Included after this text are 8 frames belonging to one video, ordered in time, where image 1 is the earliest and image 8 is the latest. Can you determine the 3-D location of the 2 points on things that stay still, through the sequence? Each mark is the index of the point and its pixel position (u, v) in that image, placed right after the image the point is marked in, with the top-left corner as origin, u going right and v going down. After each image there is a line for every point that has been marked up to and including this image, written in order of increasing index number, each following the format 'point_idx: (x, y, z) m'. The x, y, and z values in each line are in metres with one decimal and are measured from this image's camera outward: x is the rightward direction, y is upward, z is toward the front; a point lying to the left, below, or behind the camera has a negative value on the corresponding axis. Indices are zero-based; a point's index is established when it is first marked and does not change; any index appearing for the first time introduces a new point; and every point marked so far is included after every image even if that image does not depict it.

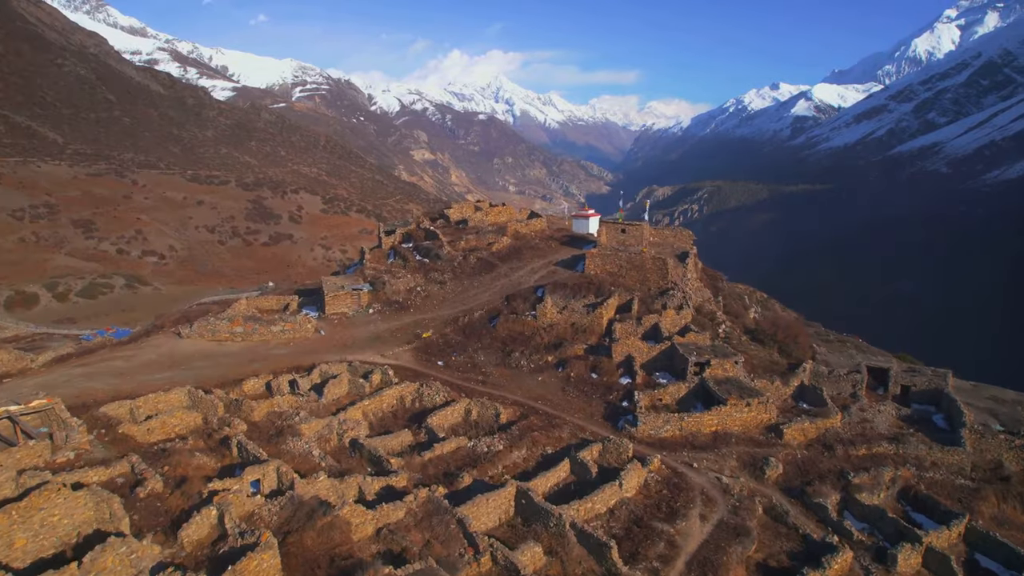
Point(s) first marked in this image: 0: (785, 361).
0: (+6.5, -1.7, +16.7) m
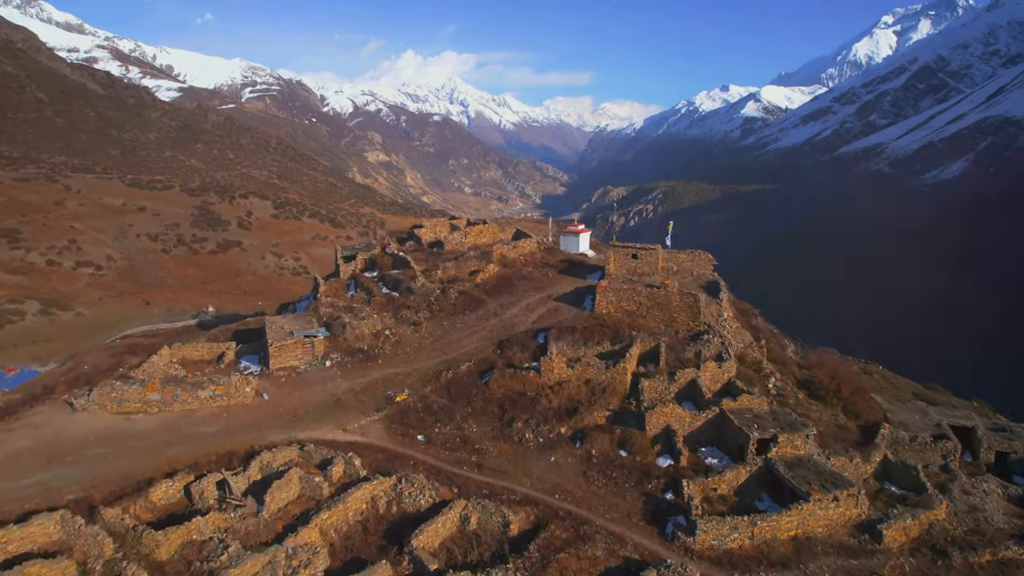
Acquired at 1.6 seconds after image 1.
0: (+6.5, -2.6, +13.3) m
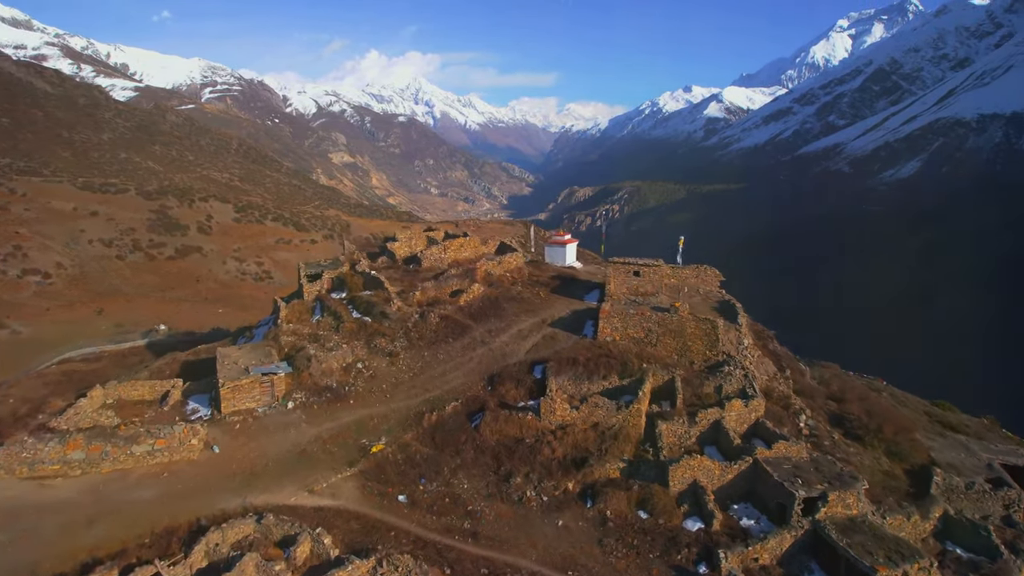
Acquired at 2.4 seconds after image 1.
0: (+6.5, -3.0, +11.6) m
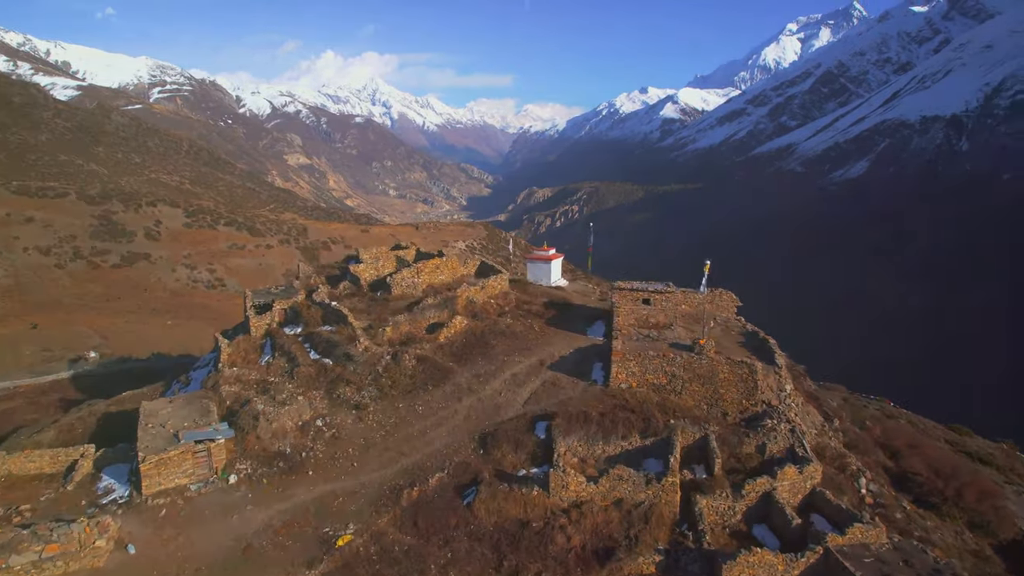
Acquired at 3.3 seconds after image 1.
0: (+6.5, -3.6, +9.6) m
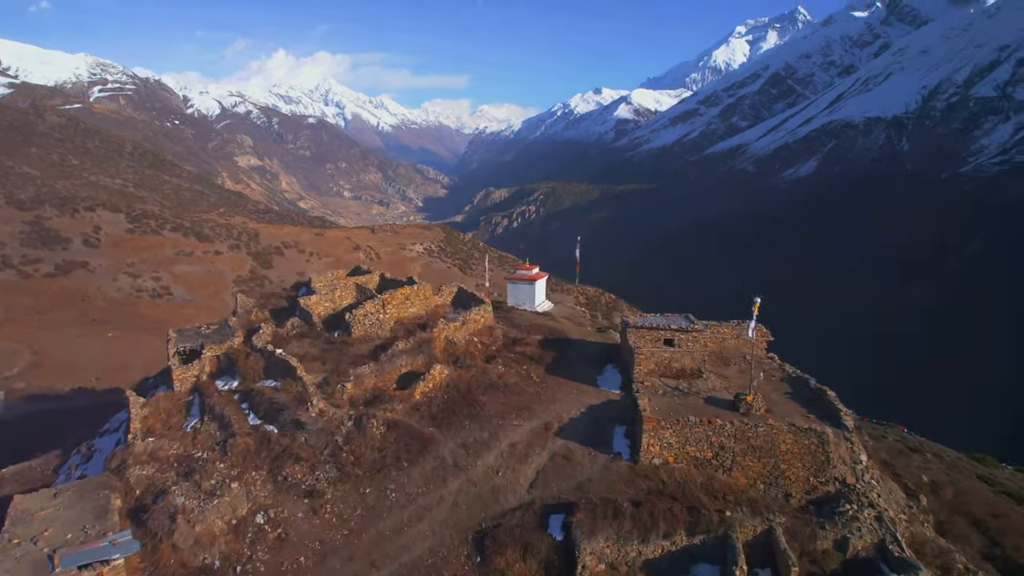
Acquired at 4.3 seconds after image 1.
0: (+6.7, -4.1, +7.3) m
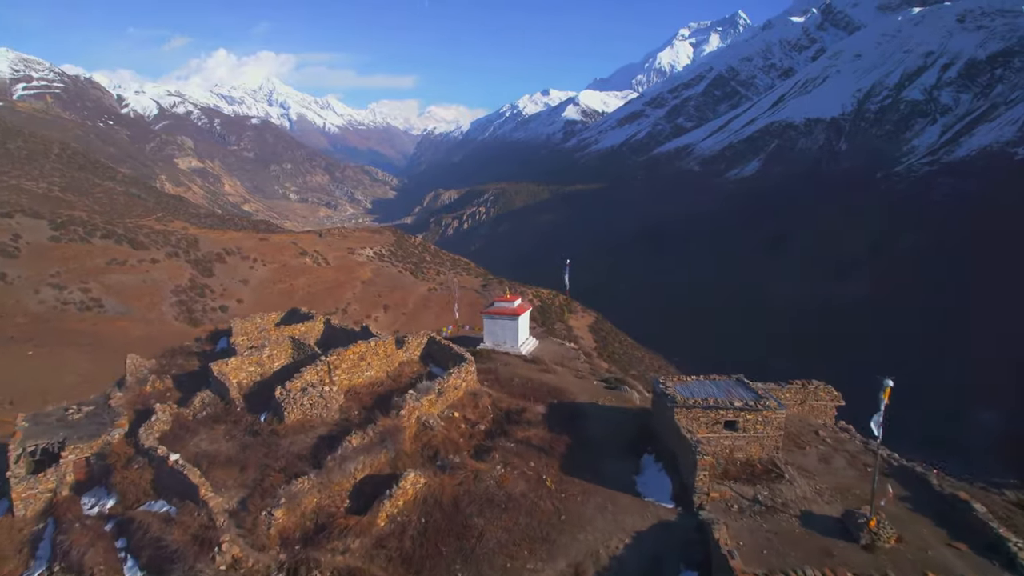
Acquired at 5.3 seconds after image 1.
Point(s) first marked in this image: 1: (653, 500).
0: (+7.0, -4.7, +4.6) m
1: (+1.4, -2.2, +7.6) m
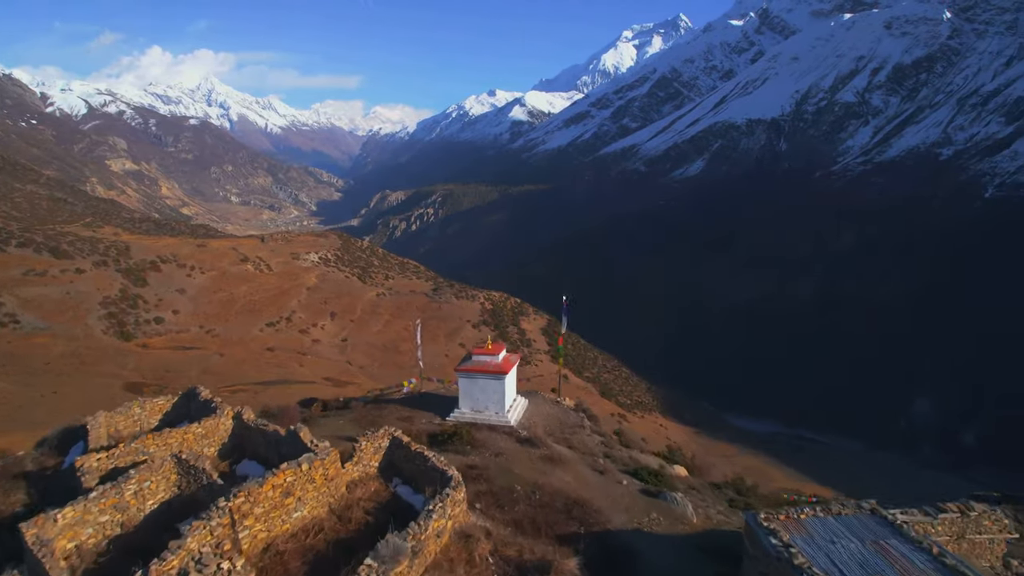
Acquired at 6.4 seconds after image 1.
0: (+7.5, -5.3, +1.7) m
1: (+1.7, -2.9, +4.3) m
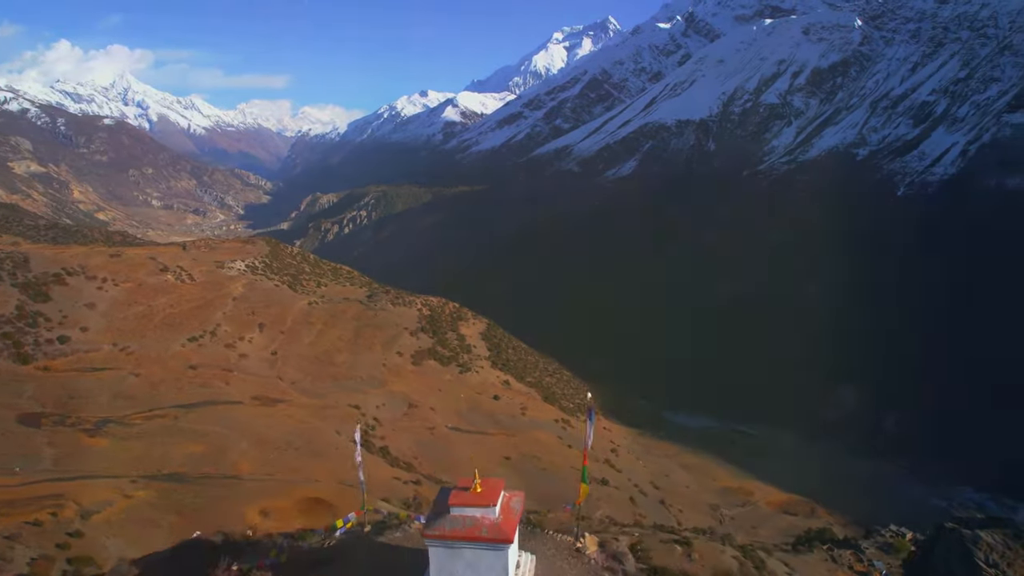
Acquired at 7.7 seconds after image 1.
0: (+8.5, -6.2, -2.1) m
1: (+2.4, -3.9, 0.0) m
